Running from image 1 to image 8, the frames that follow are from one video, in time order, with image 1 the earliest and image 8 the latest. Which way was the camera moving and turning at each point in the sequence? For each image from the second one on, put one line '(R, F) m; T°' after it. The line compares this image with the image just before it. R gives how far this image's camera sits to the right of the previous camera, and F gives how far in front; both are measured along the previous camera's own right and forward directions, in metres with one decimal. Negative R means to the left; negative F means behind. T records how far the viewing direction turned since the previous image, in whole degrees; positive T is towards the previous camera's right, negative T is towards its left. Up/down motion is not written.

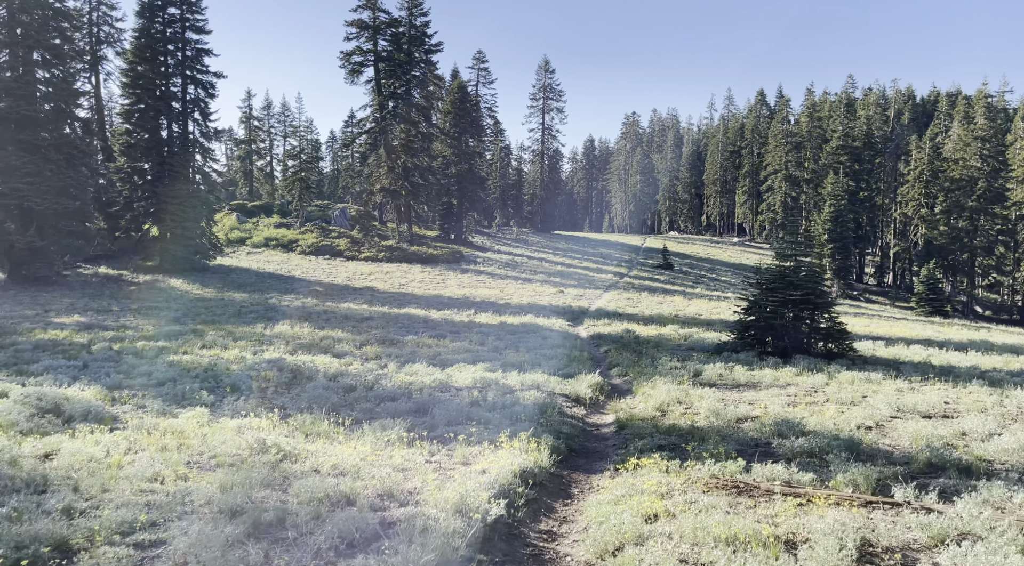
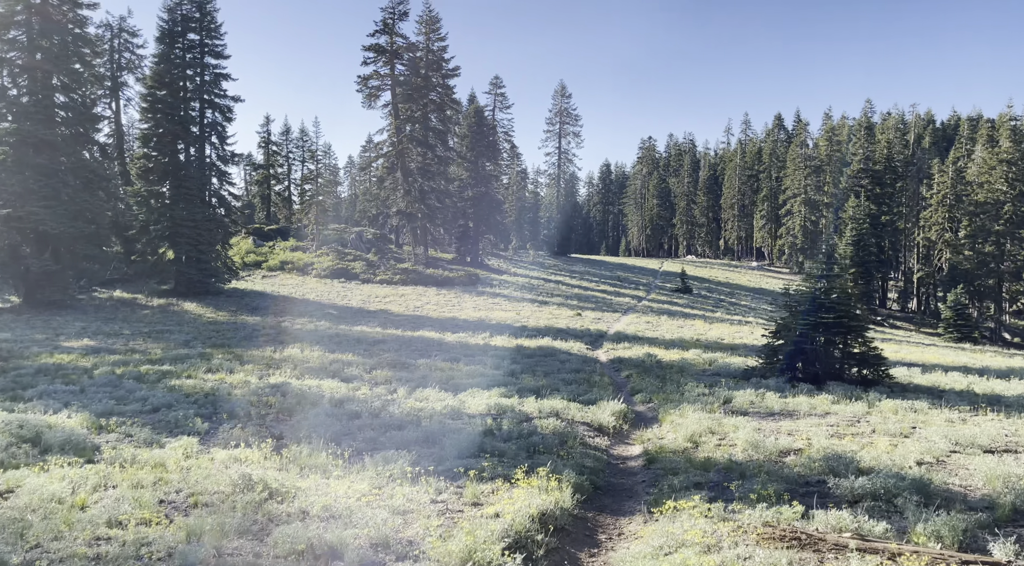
(0.0, +0.8) m; -1°
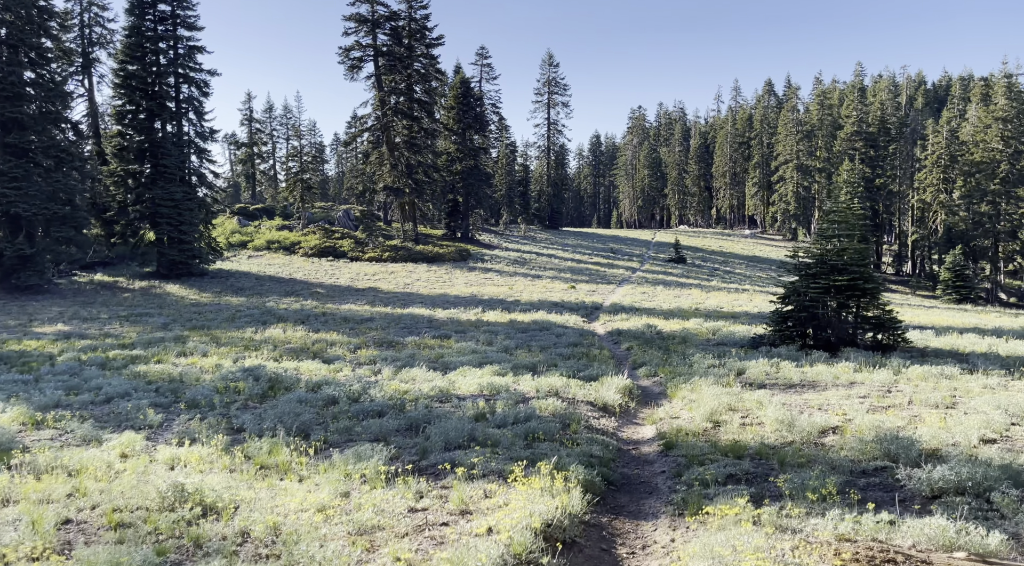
(0.0, +1.2) m; +1°
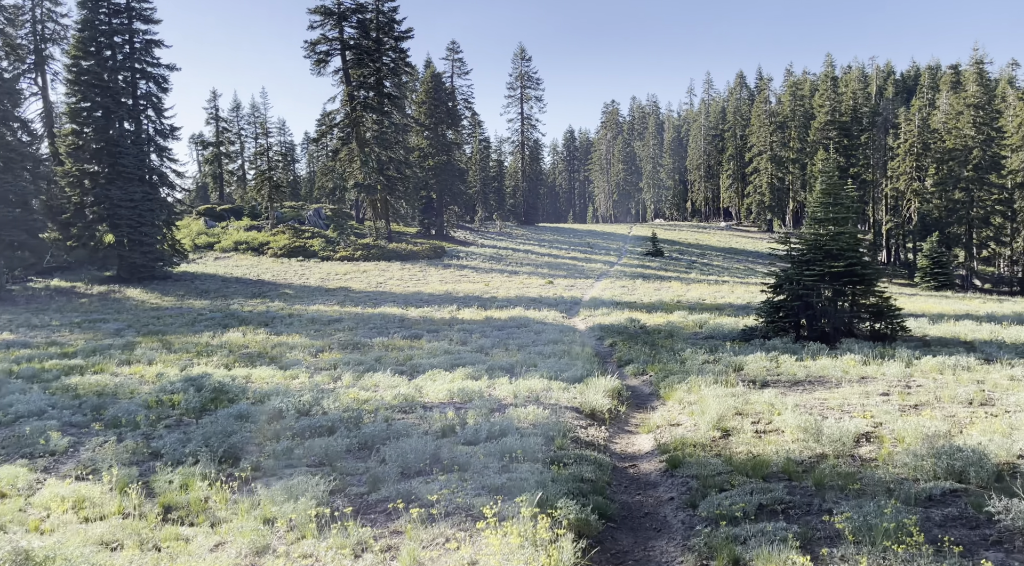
(+0.1, +1.2) m; +2°
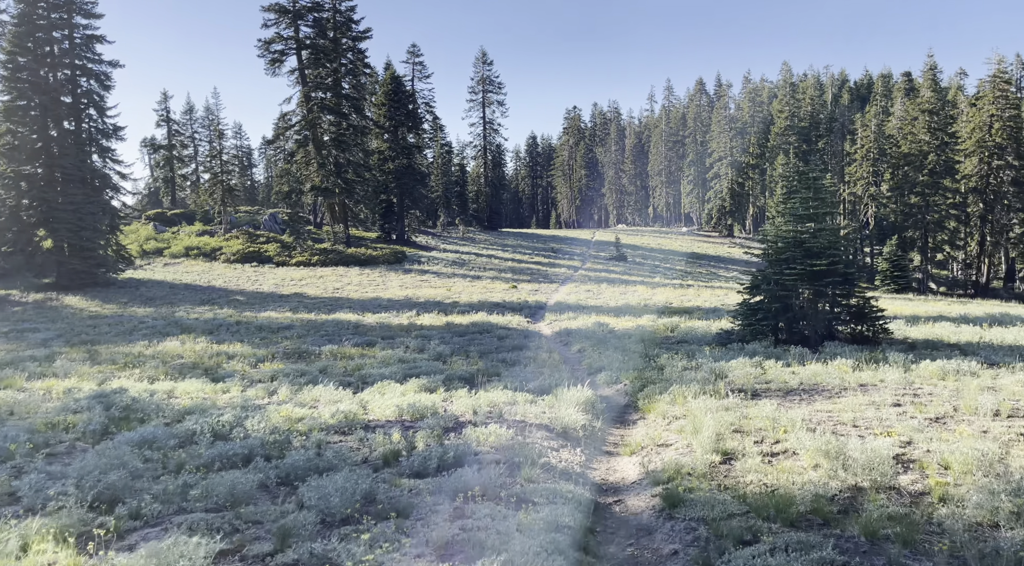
(0.0, +1.2) m; +3°
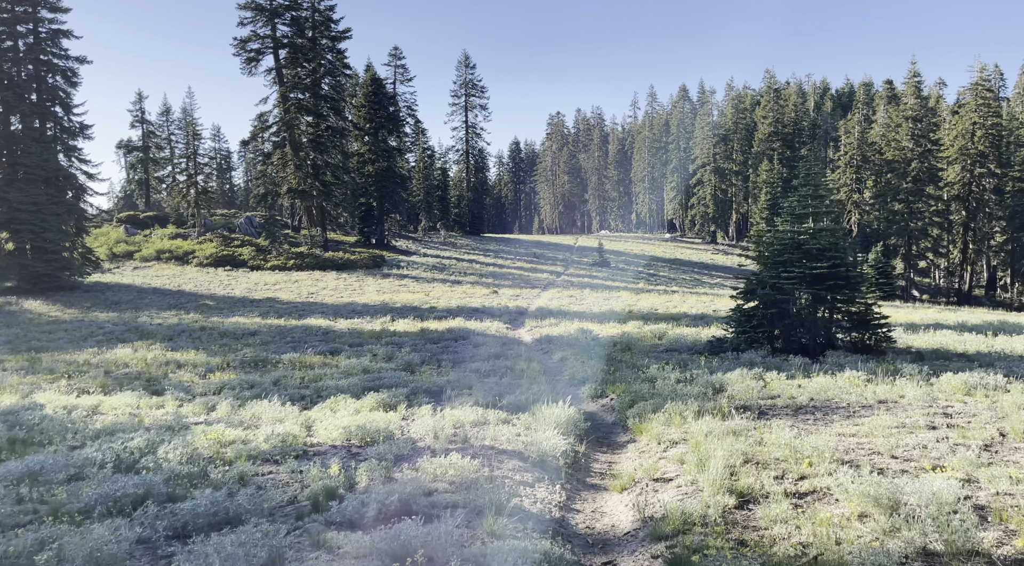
(+0.1, +1.1) m; +1°
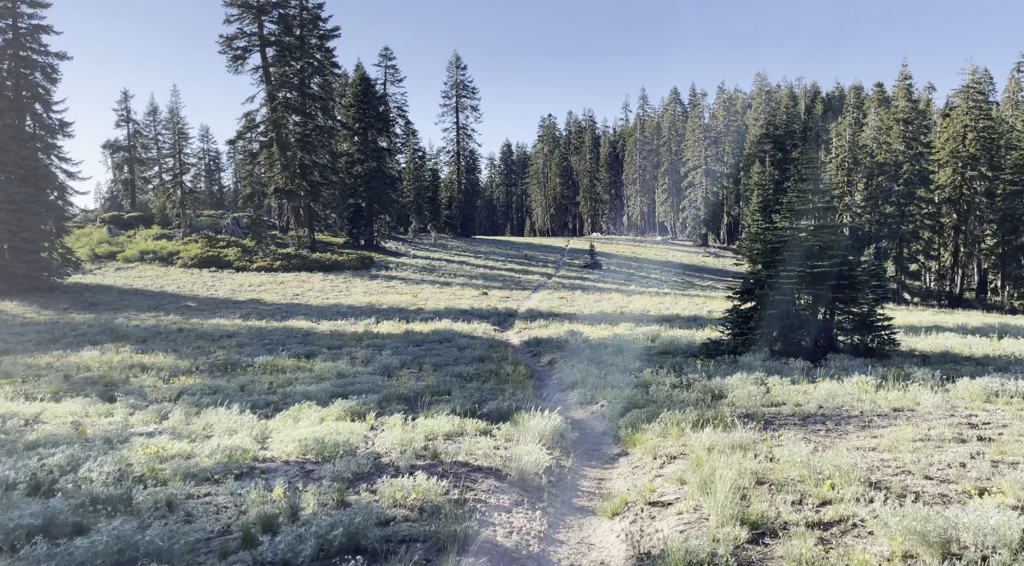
(+0.1, +0.7) m; +1°
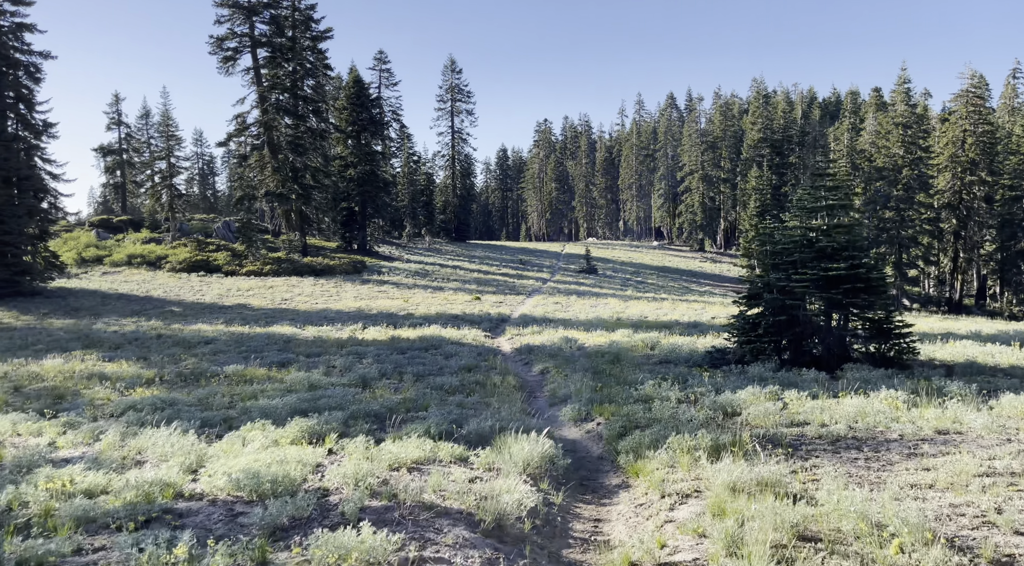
(+0.1, +1.0) m; 0°
